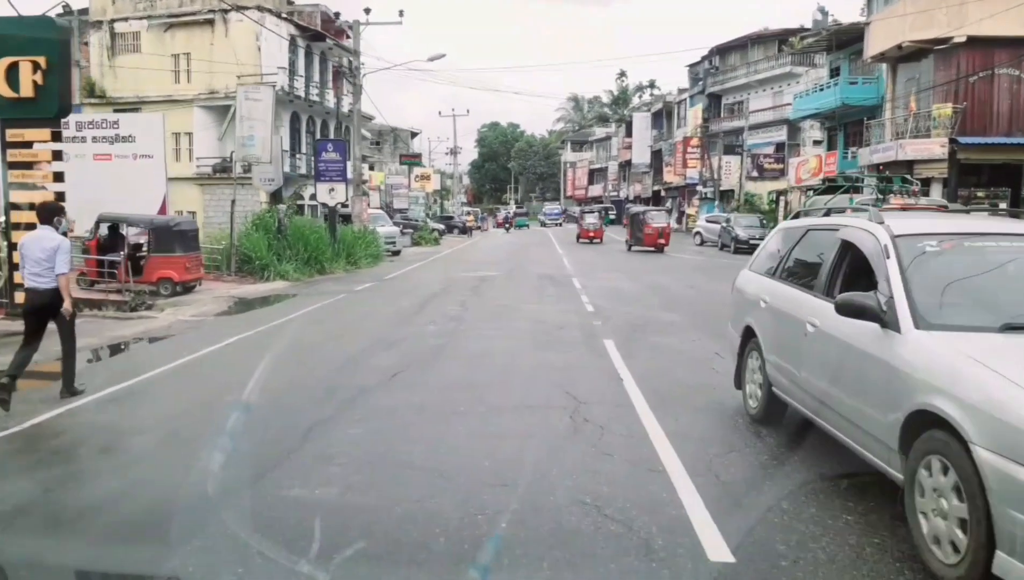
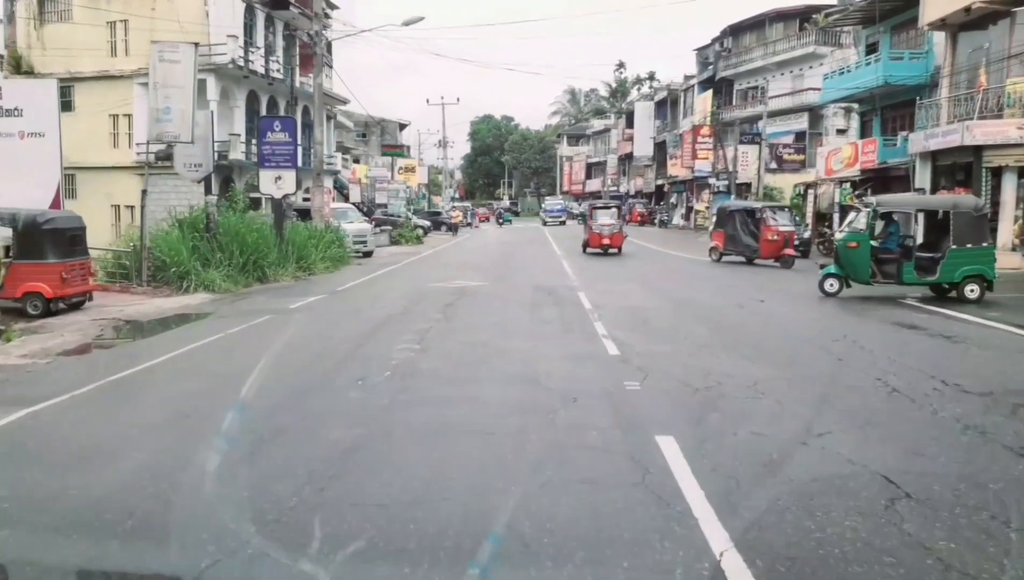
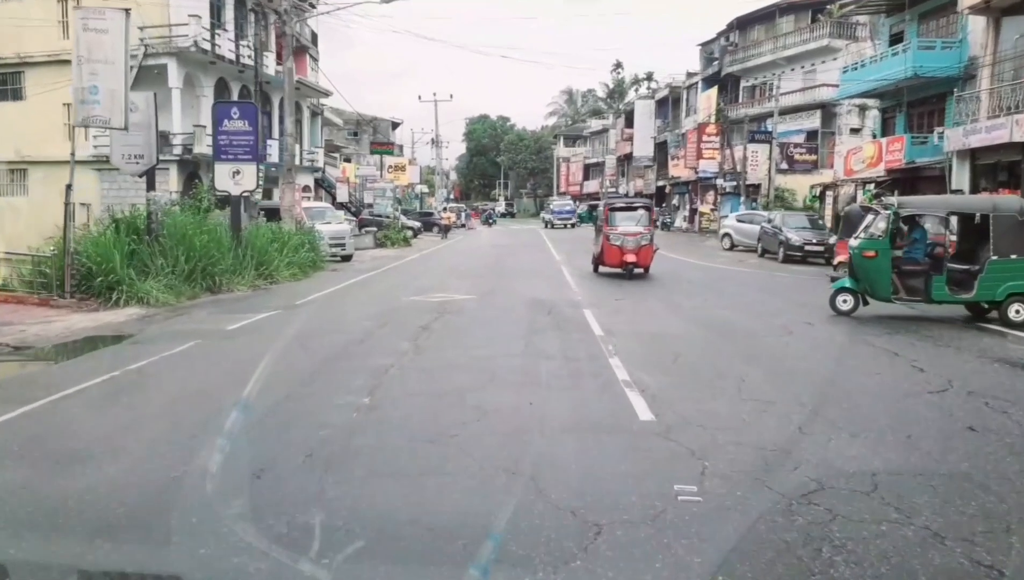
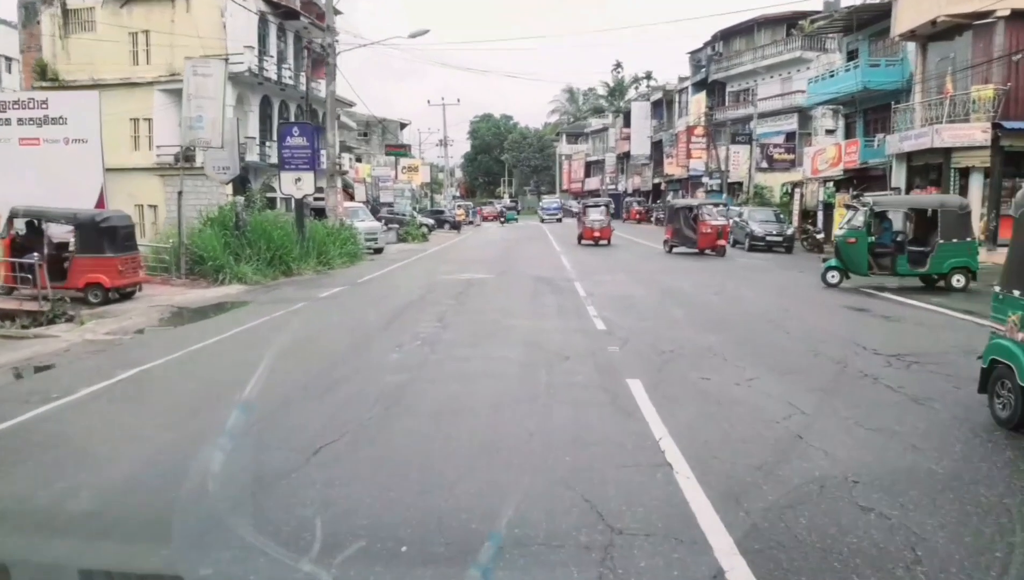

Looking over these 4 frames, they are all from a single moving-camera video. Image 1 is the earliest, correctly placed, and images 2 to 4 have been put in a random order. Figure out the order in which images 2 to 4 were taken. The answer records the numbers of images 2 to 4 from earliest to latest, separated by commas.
4, 2, 3
